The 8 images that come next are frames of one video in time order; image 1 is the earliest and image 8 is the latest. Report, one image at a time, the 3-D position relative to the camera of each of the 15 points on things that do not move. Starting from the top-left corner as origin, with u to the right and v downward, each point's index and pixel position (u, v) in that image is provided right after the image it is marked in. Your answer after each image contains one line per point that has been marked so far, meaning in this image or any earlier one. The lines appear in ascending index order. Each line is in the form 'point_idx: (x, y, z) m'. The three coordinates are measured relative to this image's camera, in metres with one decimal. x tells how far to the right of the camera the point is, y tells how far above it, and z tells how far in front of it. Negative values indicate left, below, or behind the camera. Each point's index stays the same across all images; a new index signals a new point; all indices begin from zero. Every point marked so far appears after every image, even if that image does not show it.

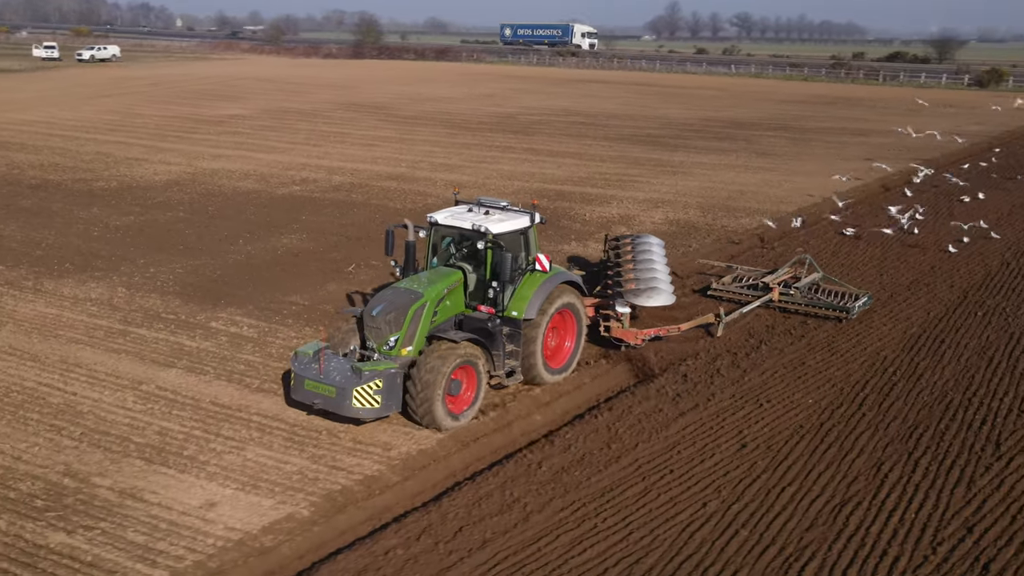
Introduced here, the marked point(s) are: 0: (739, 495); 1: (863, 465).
0: (+1.9, -1.7, +8.9) m
1: (+3.1, -1.5, +9.5) m
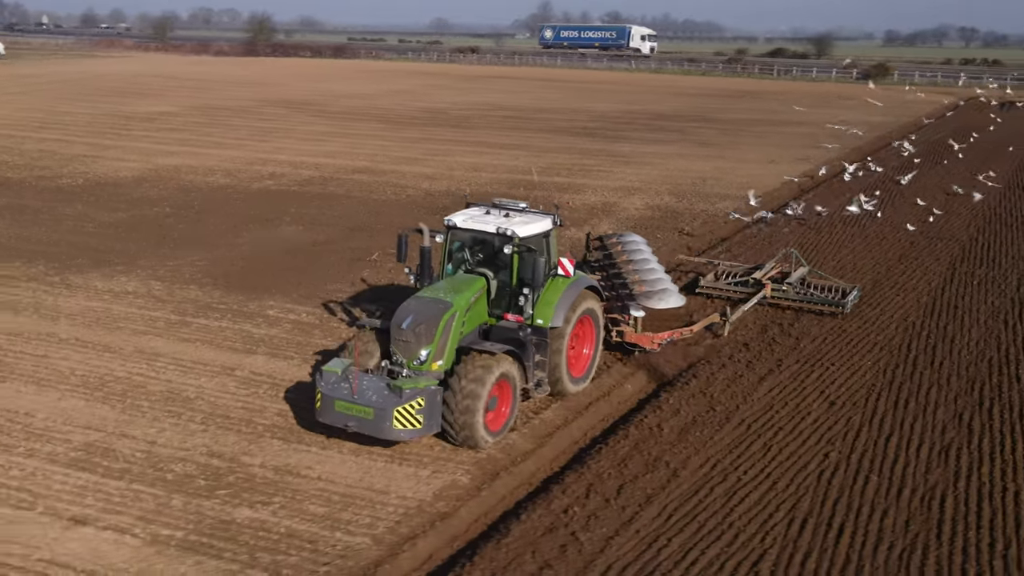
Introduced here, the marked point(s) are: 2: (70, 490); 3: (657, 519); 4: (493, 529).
0: (+3.0, -1.4, +9.6) m
1: (+4.2, -1.2, +10.4) m
2: (-3.5, -1.5, +8.4) m
3: (+1.1, -1.7, +8.2) m
4: (-0.1, -1.8, +8.1) m
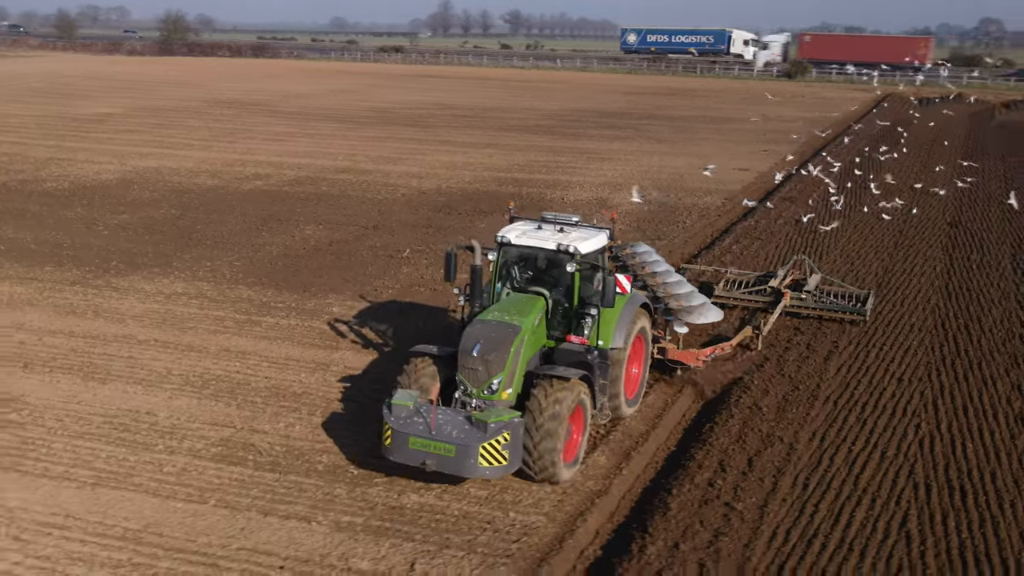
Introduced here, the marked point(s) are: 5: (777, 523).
0: (+4.1, -1.2, +10.4) m
1: (+5.1, -1.0, +11.3) m
2: (-2.3, -1.5, +8.5) m
3: (+2.3, -1.6, +8.8) m
4: (+1.1, -1.7, +8.6) m
5: (+2.0, -1.8, +8.2) m
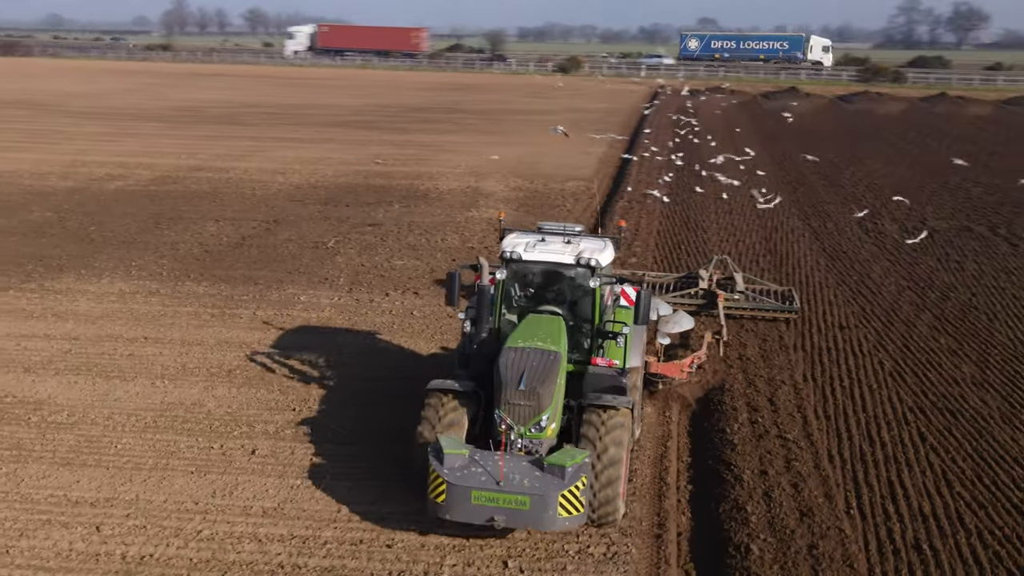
0: (+4.2, -0.7, +12.0) m
1: (+5.0, -0.5, +13.1) m
2: (-1.5, -1.4, +8.7) m
3: (+2.9, -1.2, +10.1) m
4: (+1.7, -1.4, +9.6) m
5: (+2.7, -1.4, +9.4) m
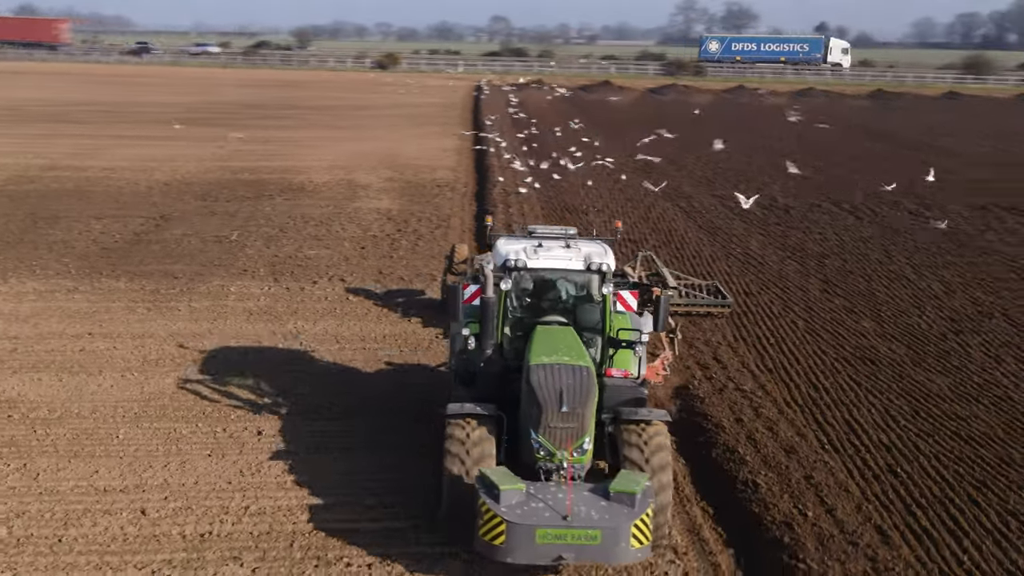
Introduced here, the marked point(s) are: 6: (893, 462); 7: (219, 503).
0: (+3.5, -0.3, +13.2) m
1: (+4.0, 0.0, +14.4) m
2: (-1.5, -1.2, +8.9) m
3: (+2.6, -0.8, +11.0) m
4: (+1.5, -1.0, +10.3) m
5: (+2.6, -1.0, +10.4) m
6: (+3.1, -1.4, +8.9) m
7: (-2.0, -1.5, +7.6) m
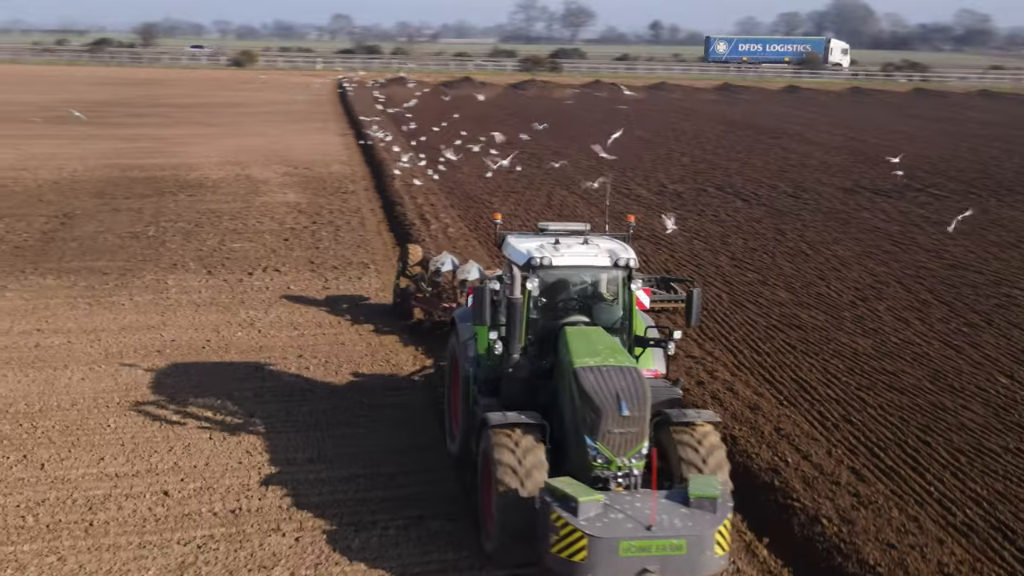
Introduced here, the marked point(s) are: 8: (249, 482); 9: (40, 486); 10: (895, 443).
0: (+2.7, 0.0, +14.1) m
1: (+3.1, +0.3, +15.3) m
2: (-1.6, -1.0, +9.1) m
3: (+2.1, -0.6, +11.8) m
4: (+1.2, -0.8, +10.9) m
5: (+2.2, -0.7, +11.1) m
6: (+3.0, -1.1, +9.7) m
7: (-1.9, -1.4, +7.7) m
8: (-1.9, -1.4, +7.7) m
9: (-3.2, -1.4, +7.4) m
10: (+3.2, -1.3, +9.1) m
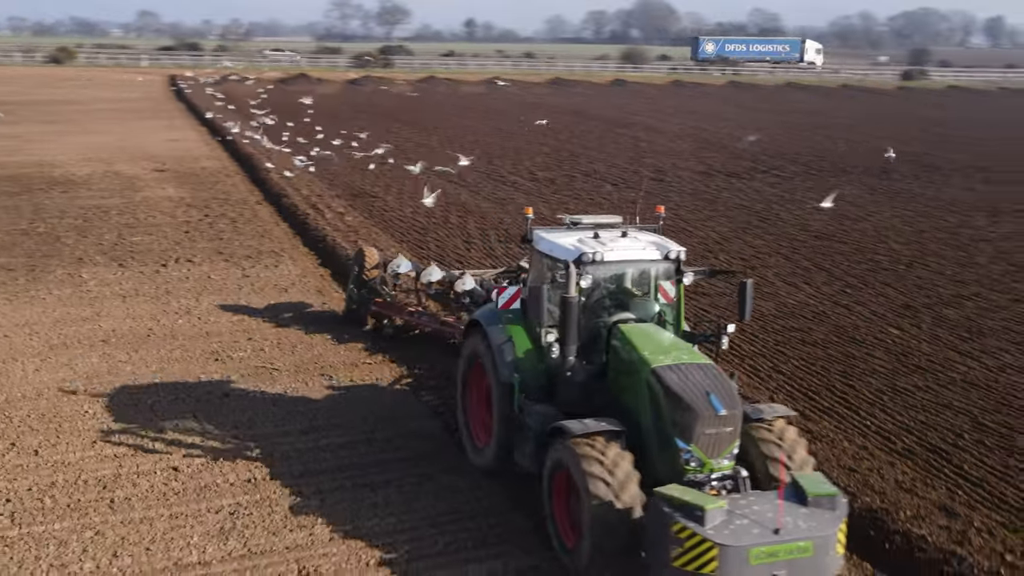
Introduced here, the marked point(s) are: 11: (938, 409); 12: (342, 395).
0: (+1.5, +0.3, +14.9) m
1: (+1.7, +0.6, +16.2) m
2: (-1.9, -0.9, +9.2) m
3: (+1.3, -0.2, +12.5) m
4: (+0.6, -0.5, +11.6) m
5: (+1.6, -0.4, +11.9) m
6: (+2.6, -0.8, +10.7) m
7: (-2.0, -1.2, +7.8) m
8: (-1.9, -1.2, +7.8) m
9: (-3.2, -1.2, +7.4) m
10: (+2.9, -0.9, +10.0) m
11: (+3.8, -1.1, +9.6) m
12: (-1.4, -0.9, +9.1) m
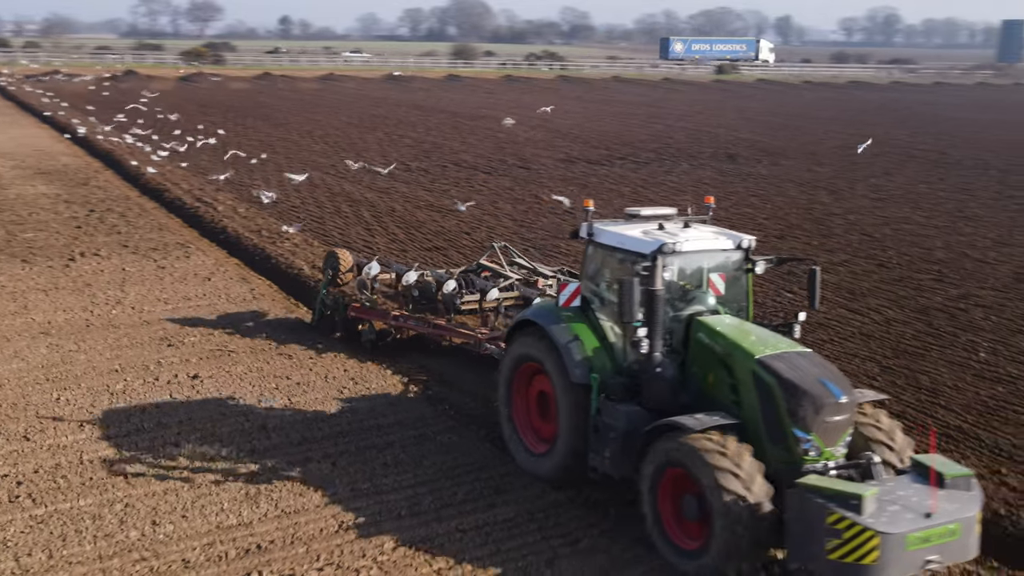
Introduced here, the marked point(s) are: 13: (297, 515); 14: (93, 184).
0: (+0.2, +0.6, +15.5) m
1: (+0.1, +0.9, +16.8) m
2: (-2.2, -0.7, +9.4) m
3: (+0.4, 0.0, +13.2) m
4: (-0.2, -0.2, +12.1) m
5: (+0.7, -0.1, +12.6) m
6: (+1.9, -0.4, +11.5) m
7: (-2.1, -1.0, +8.0) m
8: (-2.0, -1.0, +8.0) m
9: (-3.2, -1.1, +7.4) m
10: (+2.4, -0.6, +11.0) m
11: (+3.3, -0.7, +10.7) m
12: (-1.7, -0.7, +9.3) m
13: (-1.3, -1.4, +6.6) m
14: (-7.5, +1.8, +19.3) m
